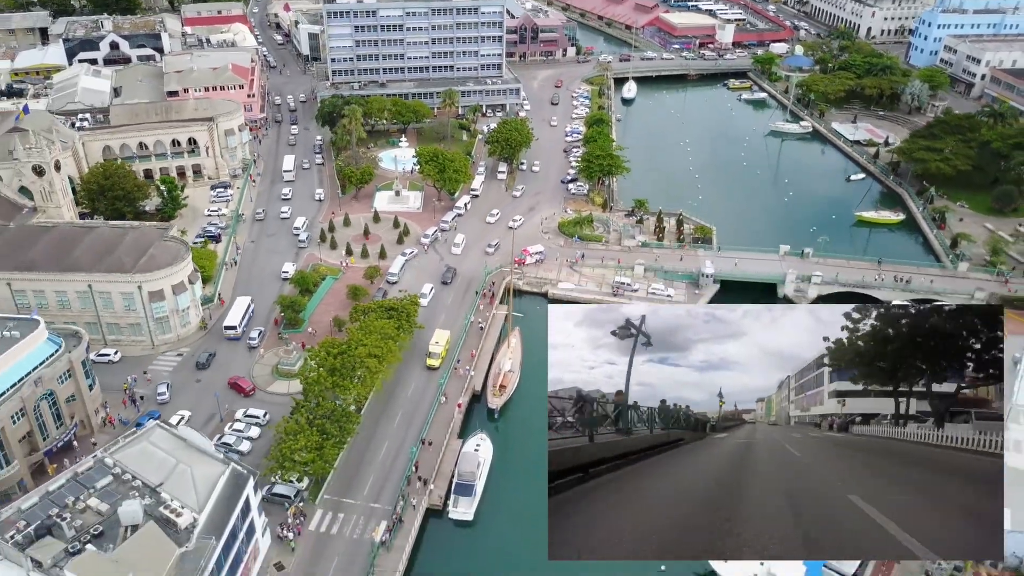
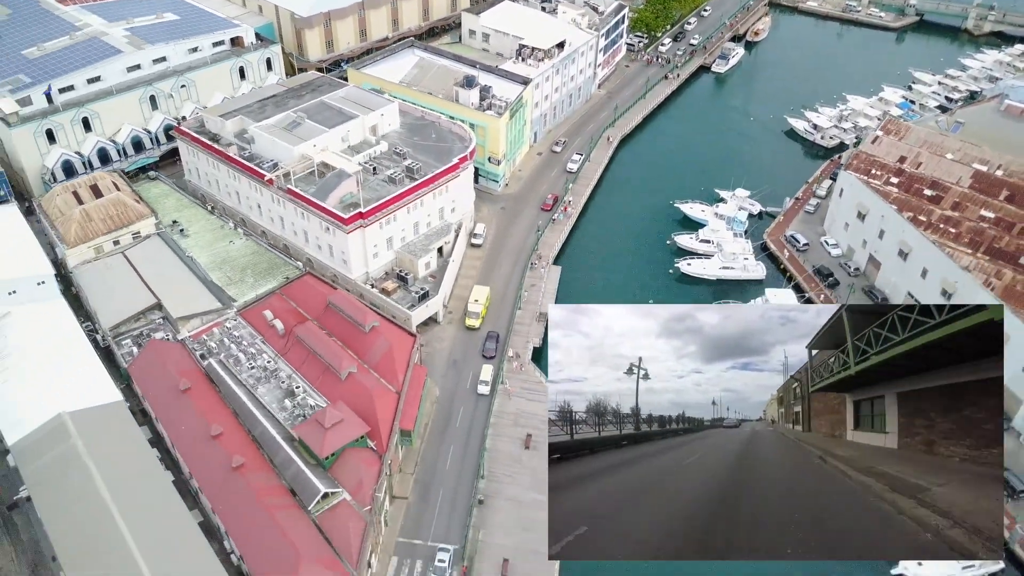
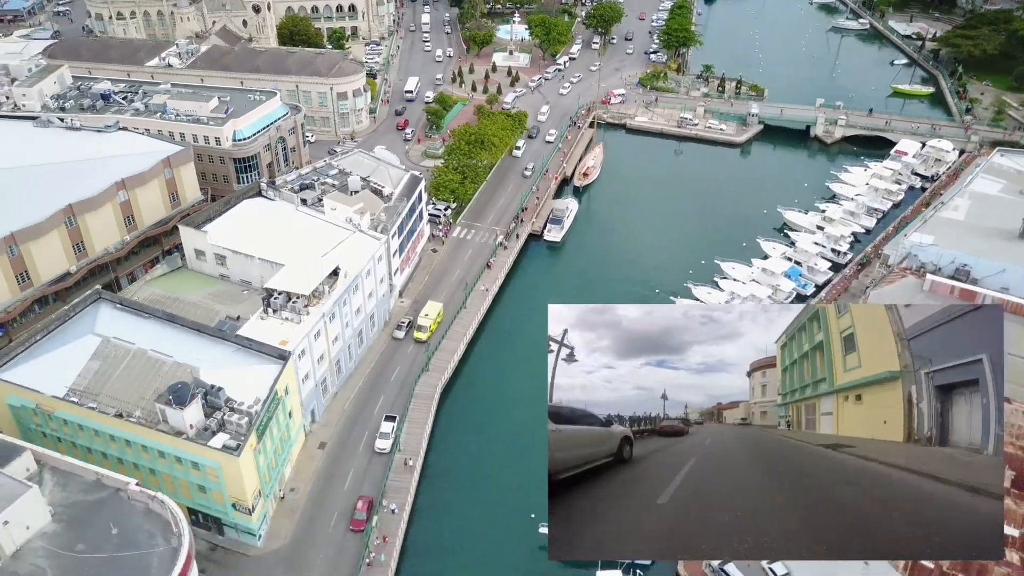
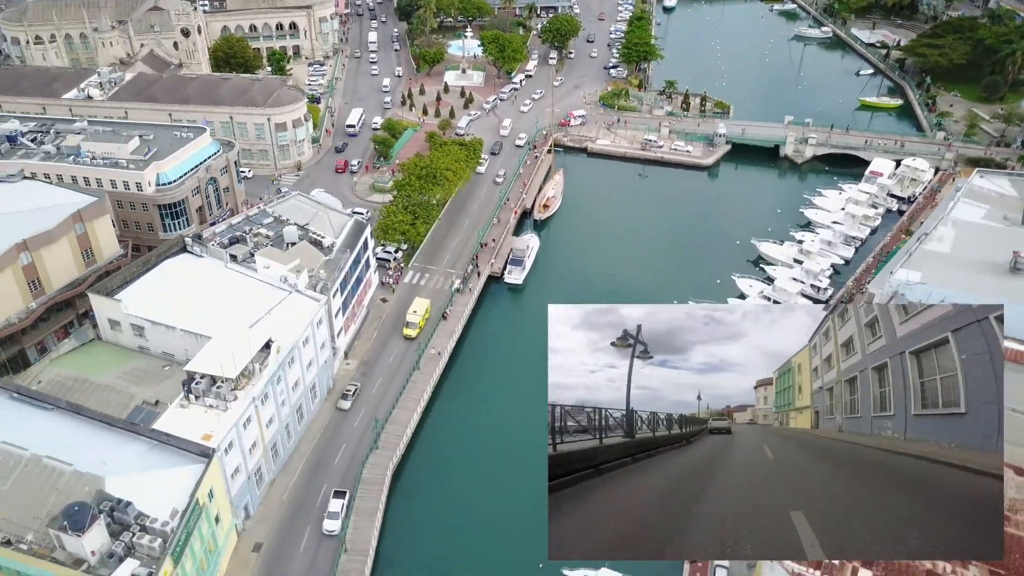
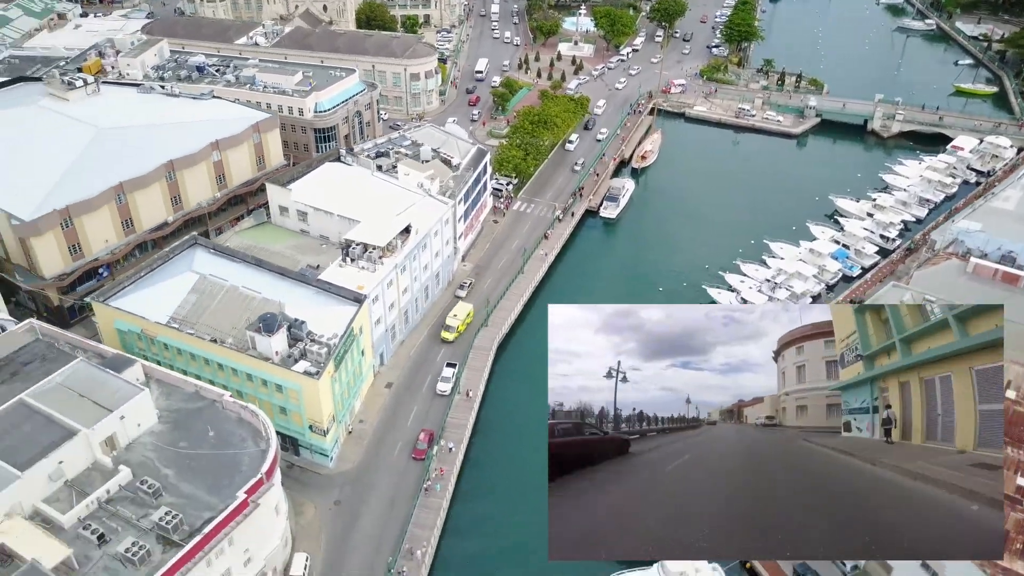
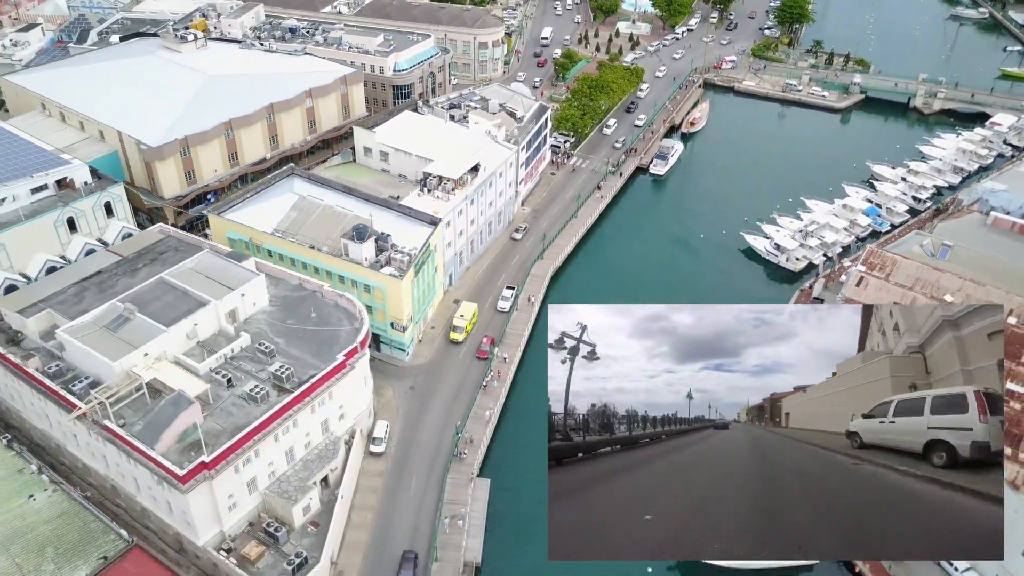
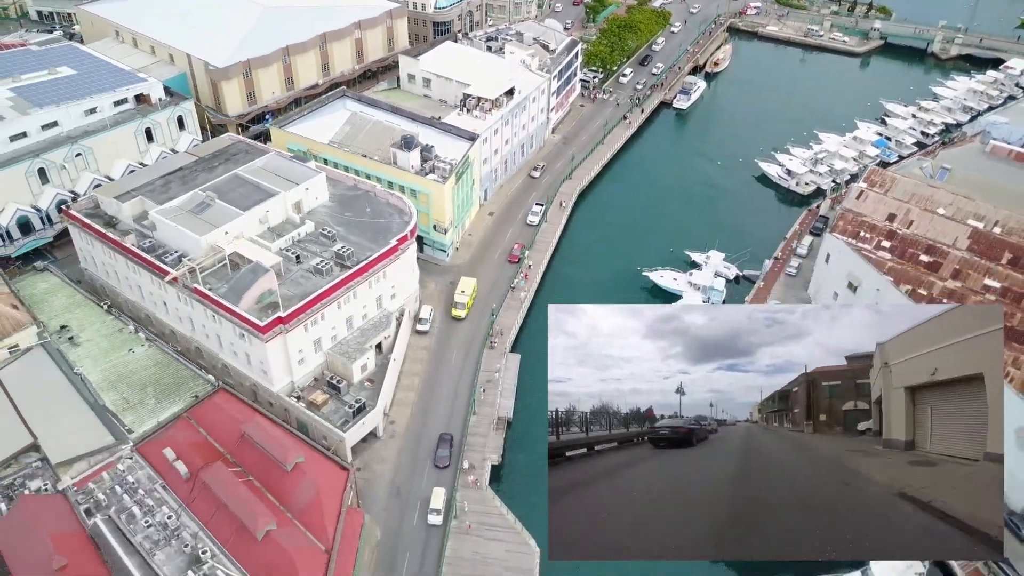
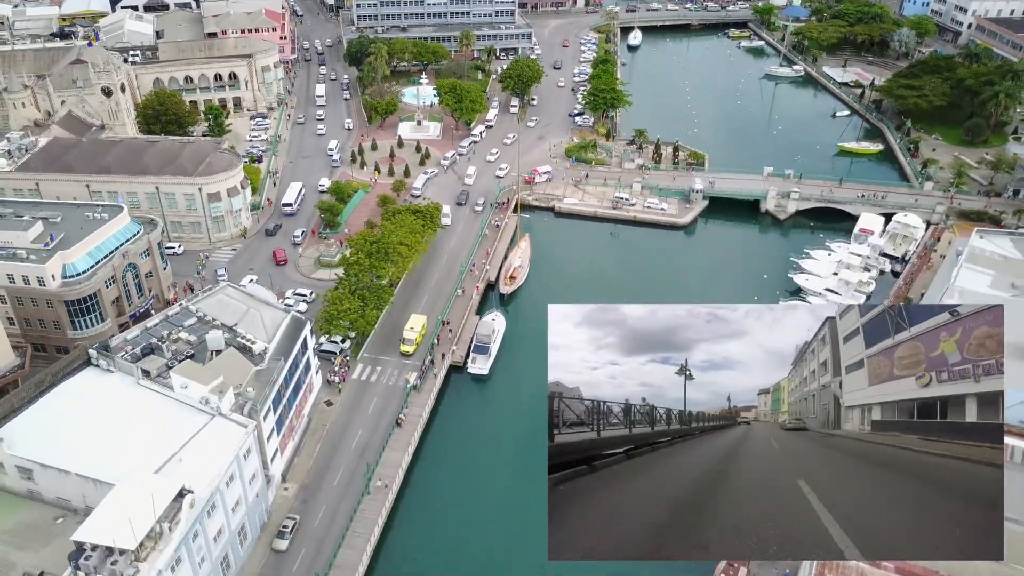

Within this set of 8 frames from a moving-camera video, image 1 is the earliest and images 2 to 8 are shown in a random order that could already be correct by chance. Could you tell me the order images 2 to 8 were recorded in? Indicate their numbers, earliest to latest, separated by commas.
8, 4, 3, 5, 6, 7, 2
